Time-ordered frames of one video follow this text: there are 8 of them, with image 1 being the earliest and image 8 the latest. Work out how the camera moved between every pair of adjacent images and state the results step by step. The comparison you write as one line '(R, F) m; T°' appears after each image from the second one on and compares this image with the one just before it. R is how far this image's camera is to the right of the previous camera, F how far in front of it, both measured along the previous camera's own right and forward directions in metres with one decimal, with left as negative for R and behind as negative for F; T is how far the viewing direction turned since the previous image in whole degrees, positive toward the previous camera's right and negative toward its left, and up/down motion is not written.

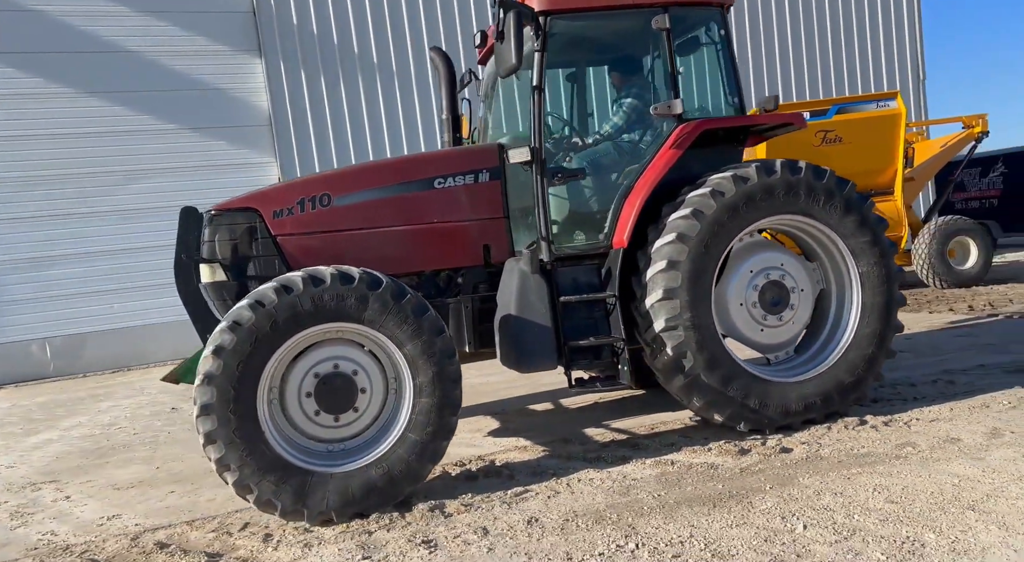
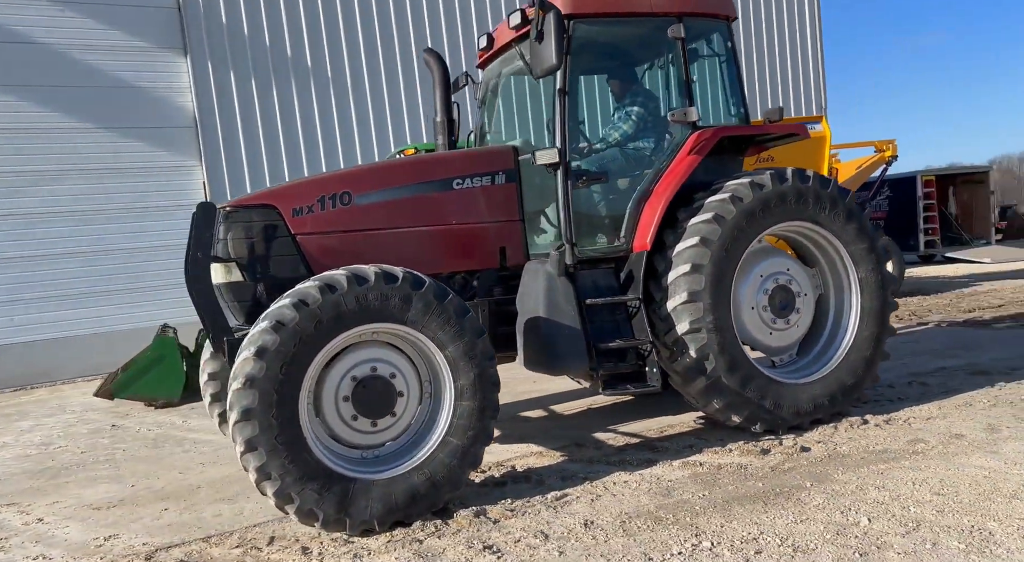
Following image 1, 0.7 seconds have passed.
(-0.7, +0.1) m; +8°
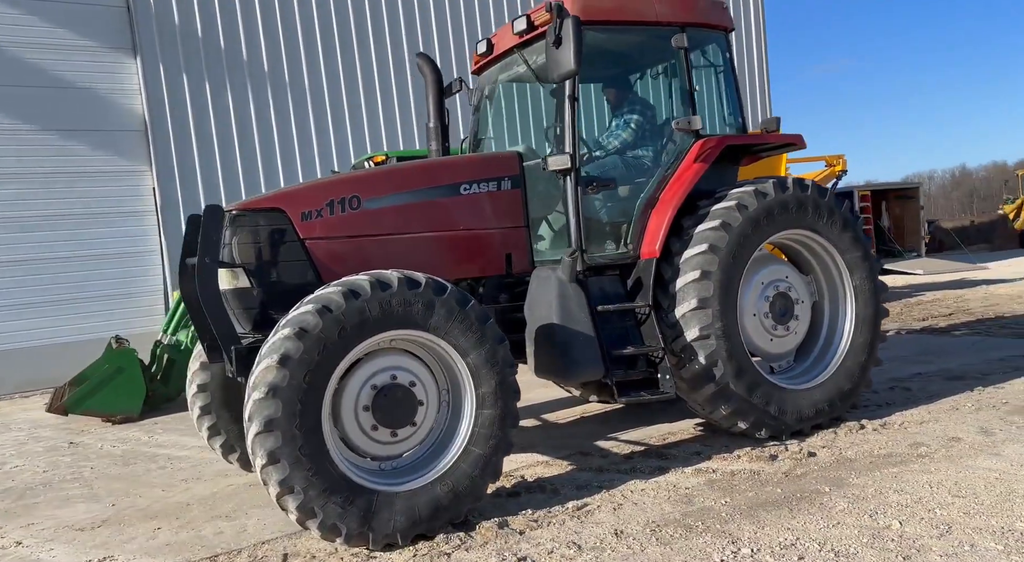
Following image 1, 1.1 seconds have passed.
(-0.4, +0.1) m; +5°
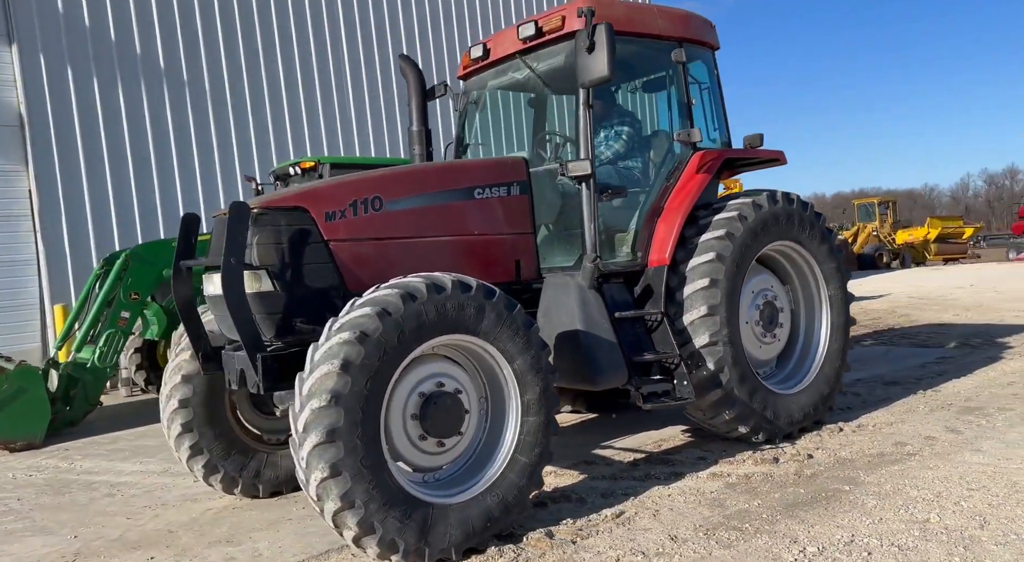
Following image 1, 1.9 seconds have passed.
(-0.8, +0.1) m; +10°
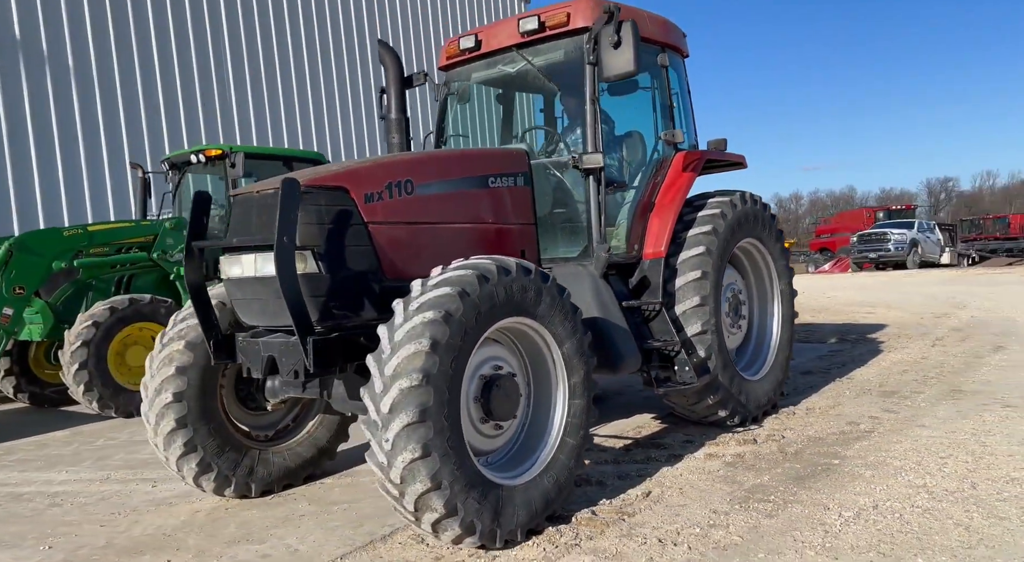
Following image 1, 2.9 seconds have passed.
(-0.9, +0.1) m; +12°
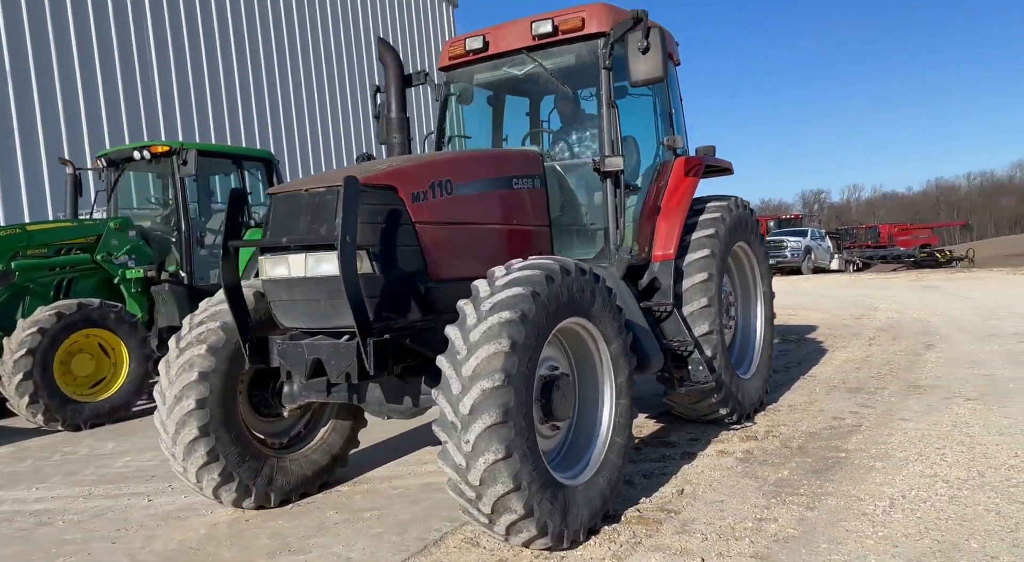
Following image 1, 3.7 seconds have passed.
(-0.6, 0.0) m; +7°
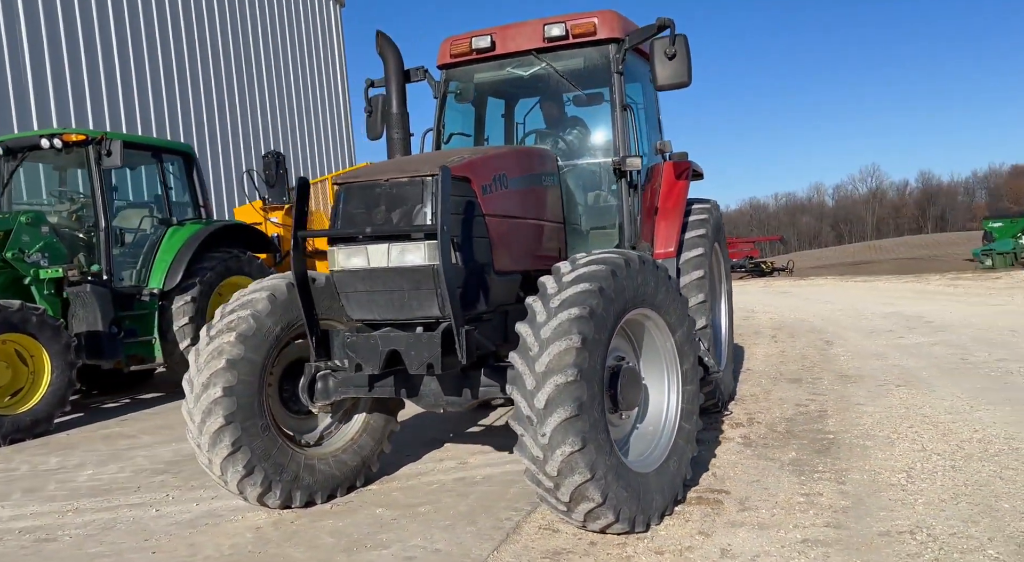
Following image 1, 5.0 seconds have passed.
(-0.9, 0.0) m; +11°
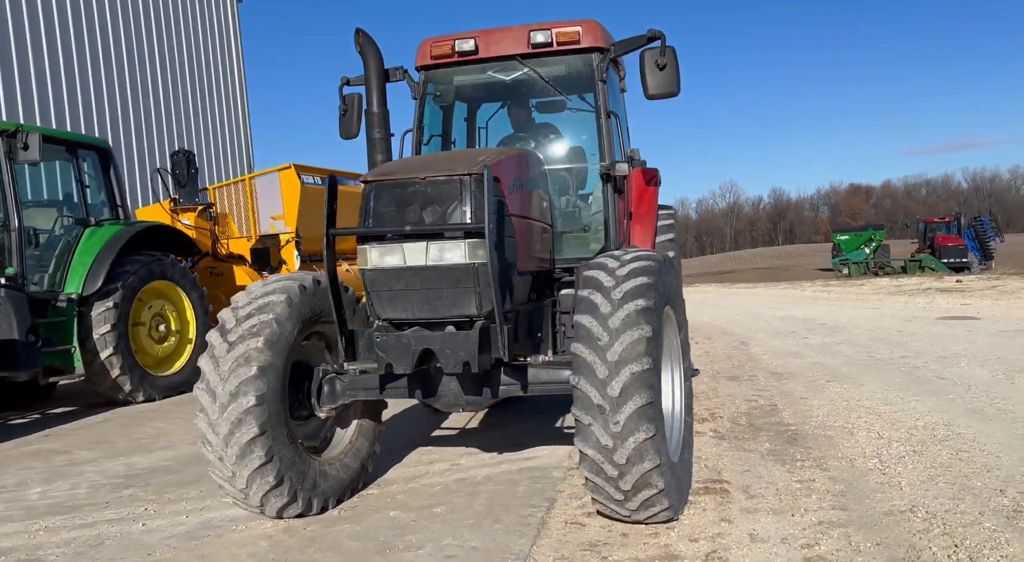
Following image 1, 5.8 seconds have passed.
(-0.6, 0.0) m; +9°
